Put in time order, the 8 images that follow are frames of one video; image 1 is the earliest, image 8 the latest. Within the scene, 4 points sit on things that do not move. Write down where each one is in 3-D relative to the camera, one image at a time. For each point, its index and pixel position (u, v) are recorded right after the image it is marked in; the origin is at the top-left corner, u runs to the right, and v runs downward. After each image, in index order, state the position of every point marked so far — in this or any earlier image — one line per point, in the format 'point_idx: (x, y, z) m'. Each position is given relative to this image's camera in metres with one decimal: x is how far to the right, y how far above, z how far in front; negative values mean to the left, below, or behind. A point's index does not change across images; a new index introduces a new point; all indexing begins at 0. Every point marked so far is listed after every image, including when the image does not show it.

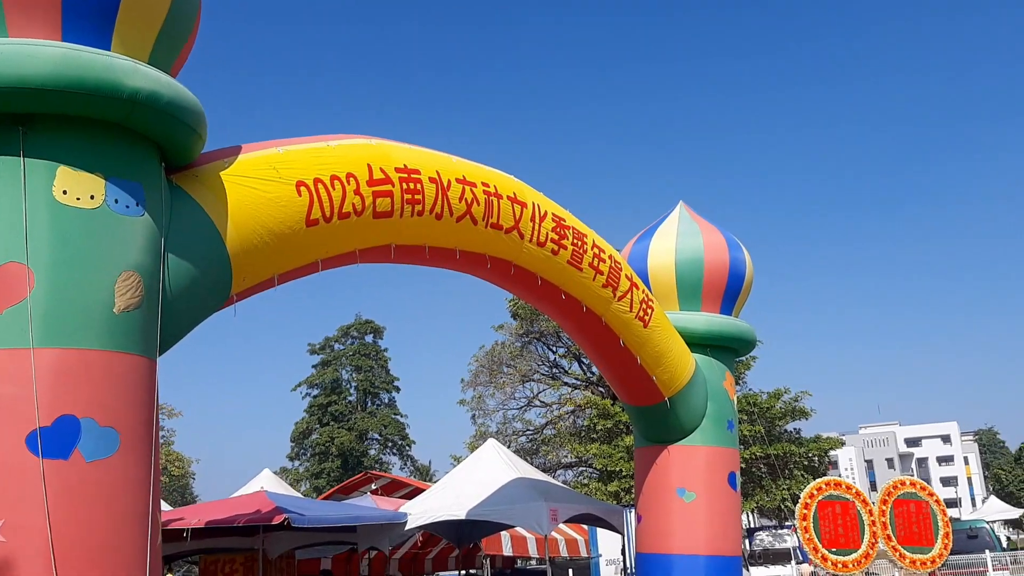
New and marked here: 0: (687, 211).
0: (+2.5, +1.1, +13.3) m
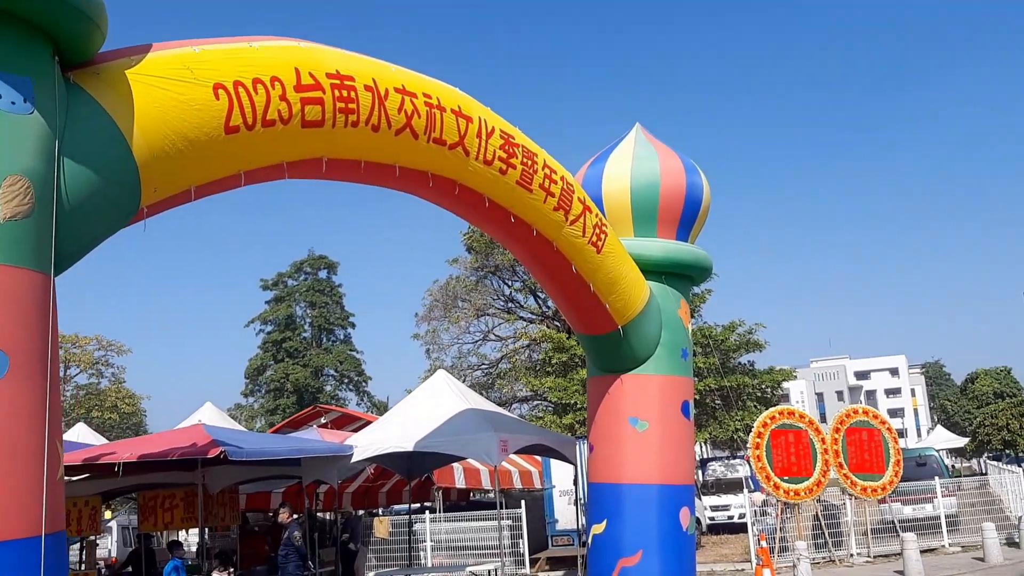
0: (+1.8, +2.2, +12.8) m
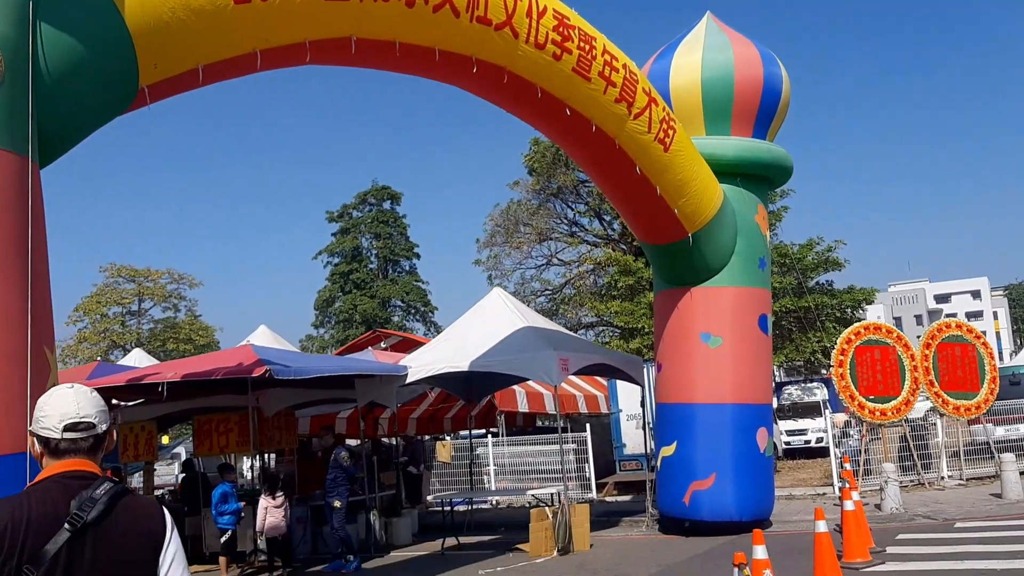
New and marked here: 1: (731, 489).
0: (+2.5, +3.3, +11.6) m
1: (+2.6, -2.3, +10.8) m
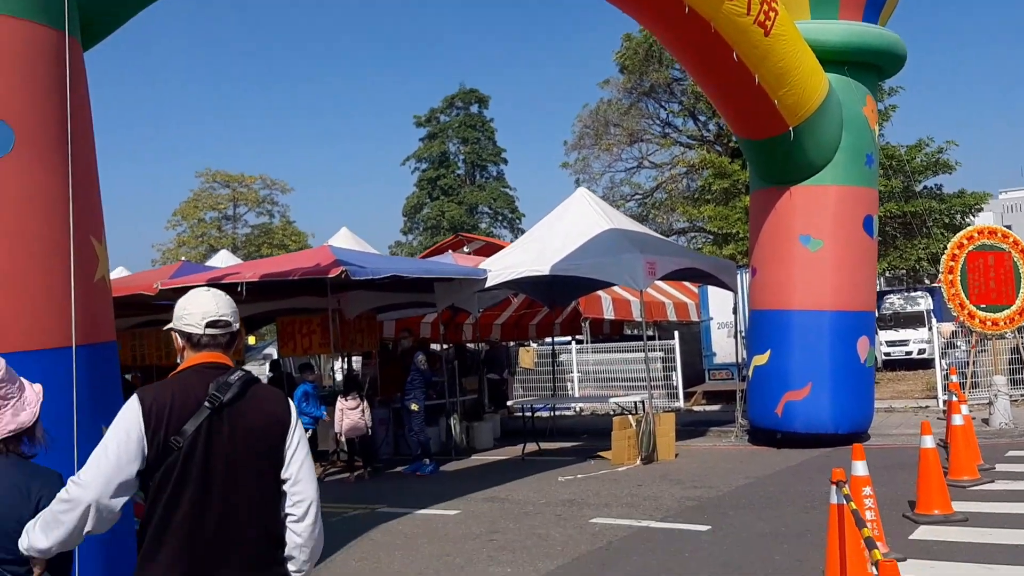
0: (+3.5, +4.5, +10.5) m
1: (+3.5, -1.2, +10.2) m
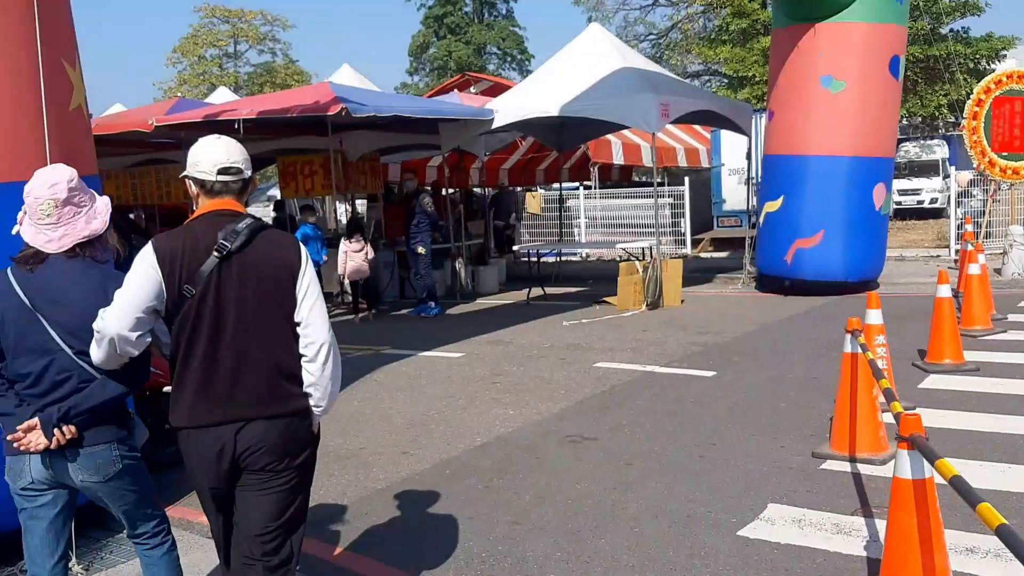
0: (+3.7, +6.1, +9.3) m
1: (+3.6, +0.4, +10.0) m
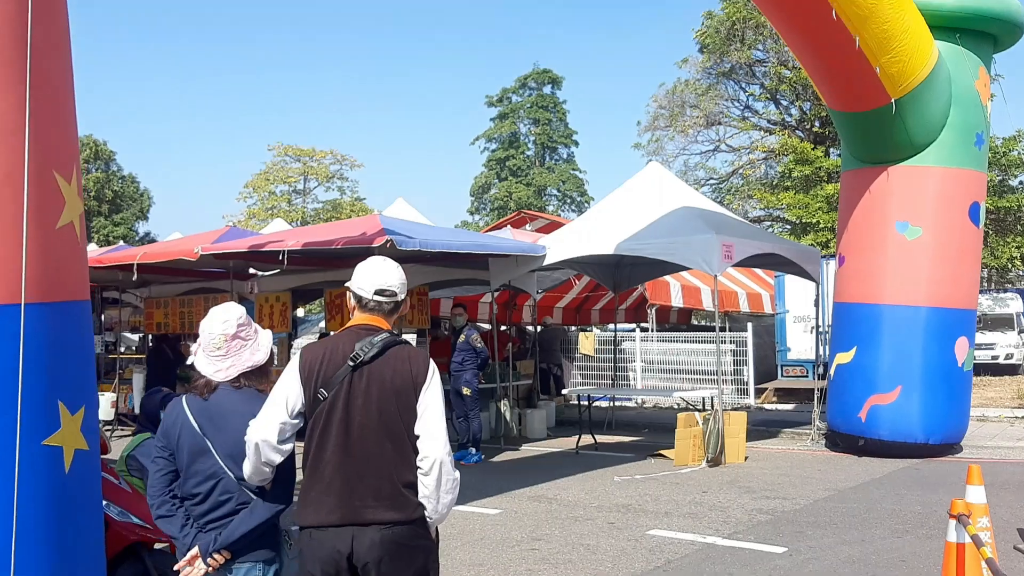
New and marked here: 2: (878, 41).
0: (+4.4, +4.6, +9.3) m
1: (+4.0, -1.2, +9.2) m
2: (+3.2, +2.2, +8.0) m
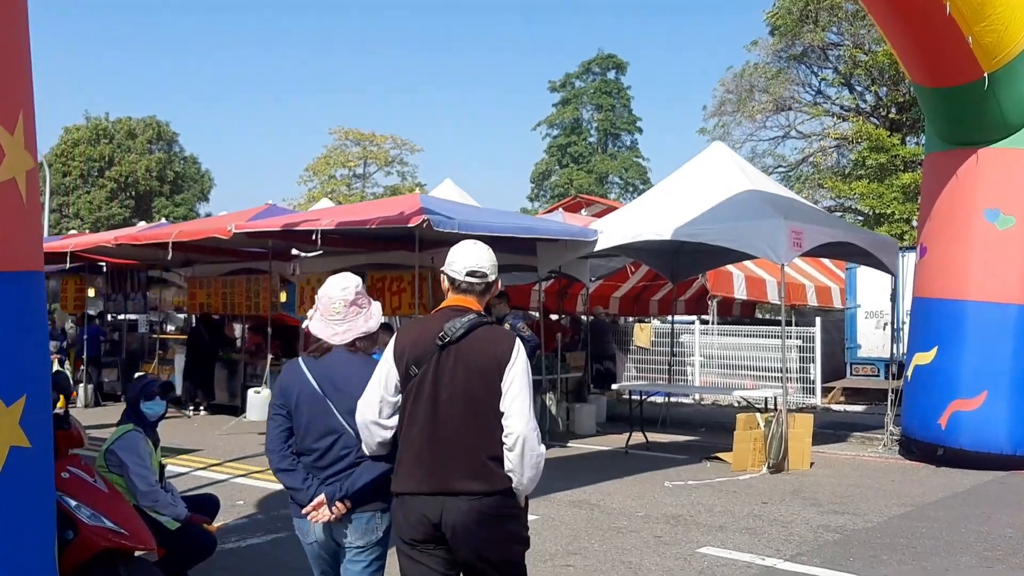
0: (+4.9, +4.6, +8.3) m
1: (+4.5, -1.1, +8.3) m
2: (+3.6, +2.2, +7.1) m
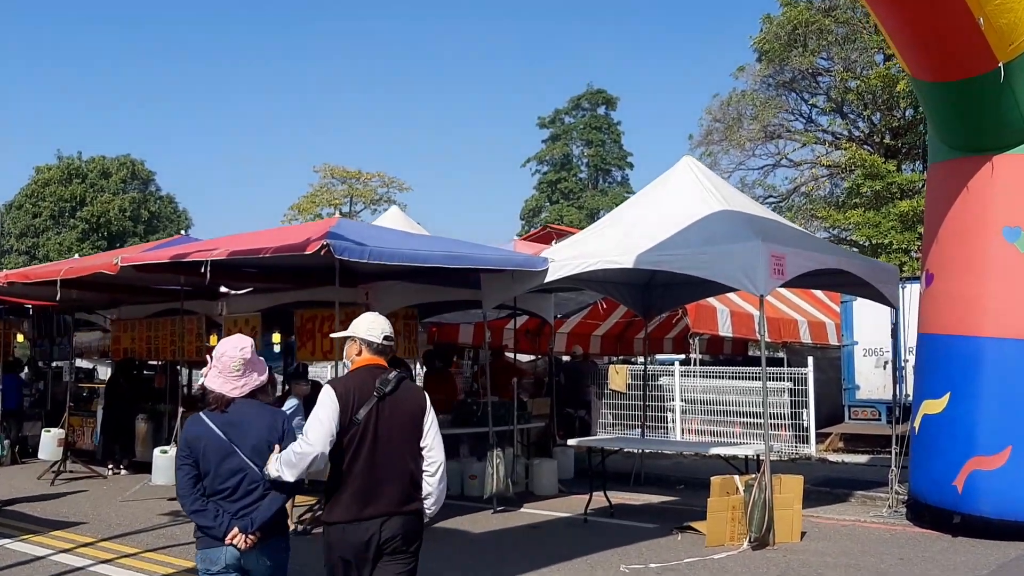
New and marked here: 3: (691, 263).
0: (+4.3, +4.4, +7.1) m
1: (+3.9, -1.4, +6.9) m
2: (+3.0, +2.0, +5.9) m
3: (+1.4, +0.2, +7.3) m
